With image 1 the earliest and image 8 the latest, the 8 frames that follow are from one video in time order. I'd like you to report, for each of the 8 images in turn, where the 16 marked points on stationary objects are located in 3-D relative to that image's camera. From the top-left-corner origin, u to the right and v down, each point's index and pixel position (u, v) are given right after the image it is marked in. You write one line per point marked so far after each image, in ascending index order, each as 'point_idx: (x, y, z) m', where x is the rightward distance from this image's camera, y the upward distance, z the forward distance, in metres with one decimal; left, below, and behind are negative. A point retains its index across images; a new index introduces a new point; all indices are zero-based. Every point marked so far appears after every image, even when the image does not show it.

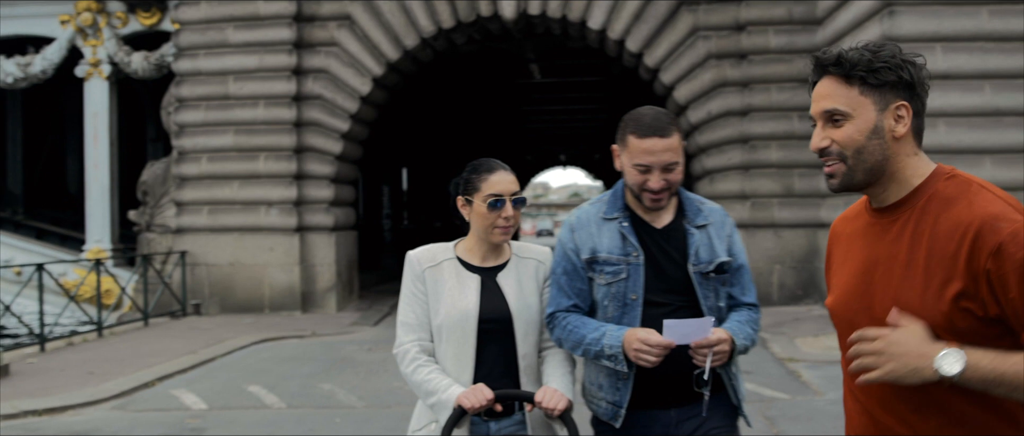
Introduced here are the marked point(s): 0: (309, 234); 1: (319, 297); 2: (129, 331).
0: (-3.2, -0.3, +17.1) m
1: (-3.0, -1.2, +17.1) m
2: (-5.2, -1.5, +14.7) m
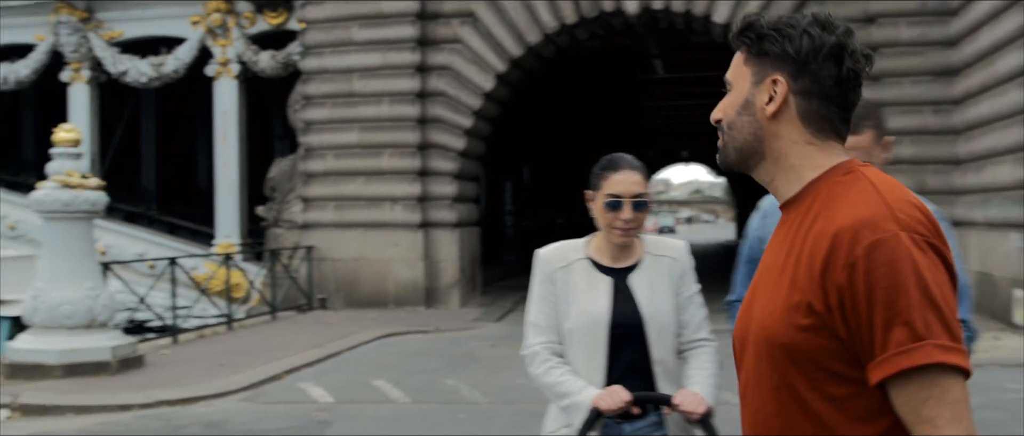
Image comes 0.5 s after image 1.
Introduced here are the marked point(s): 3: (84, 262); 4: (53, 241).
0: (-1.3, -0.2, +17.2) m
1: (-1.1, -1.2, +17.1) m
2: (-3.5, -1.4, +15.0) m
3: (-3.9, -0.4, +9.9) m
4: (-4.3, -0.2, +9.8) m
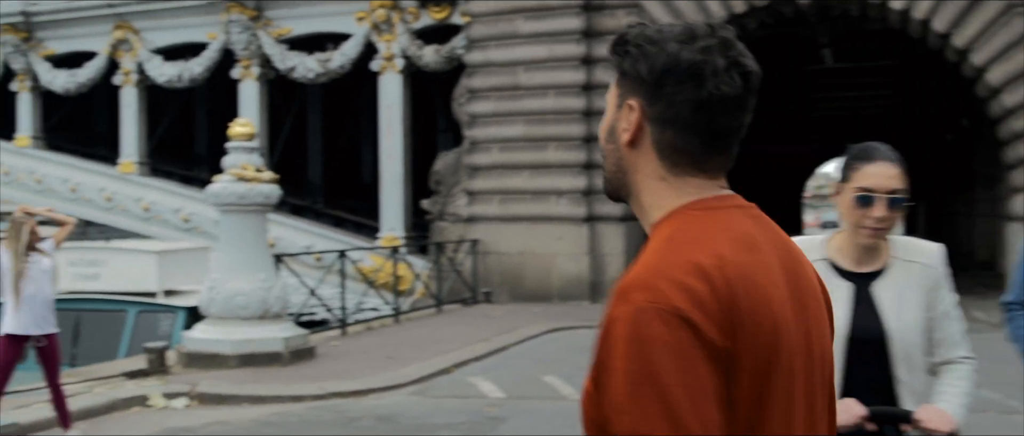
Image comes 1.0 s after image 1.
0: (+1.3, -0.1, +16.9) m
1: (+1.4, -1.1, +16.8) m
2: (-1.2, -1.3, +15.0) m
3: (-2.3, -0.3, +10.0) m
4: (-2.7, -0.2, +9.9) m
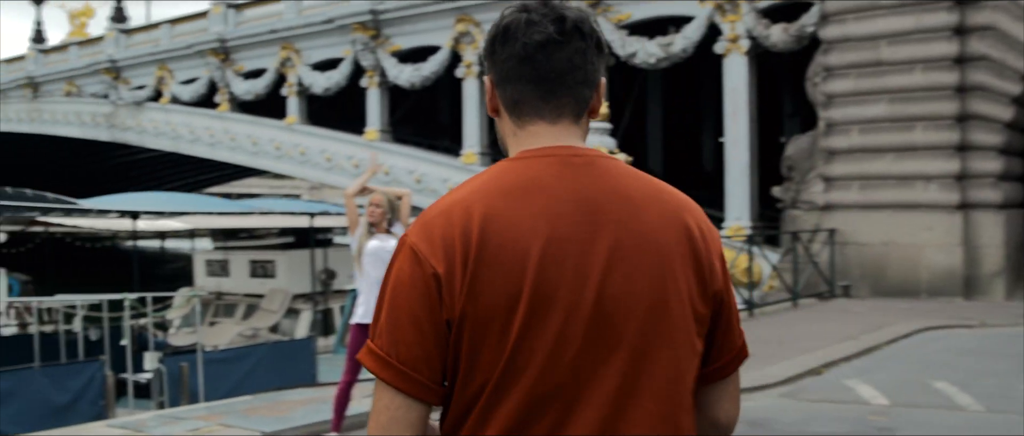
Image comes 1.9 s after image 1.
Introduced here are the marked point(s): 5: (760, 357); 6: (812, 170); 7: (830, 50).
0: (+6.3, +0.1, +14.7) m
1: (+6.4, -0.9, +14.5) m
2: (+3.4, -1.2, +13.6) m
3: (+0.9, -0.2, +9.1) m
4: (+0.5, 0.0, +9.1) m
5: (+2.1, -1.2, +9.4) m
6: (+4.4, +0.7, +16.0) m
7: (+4.6, +2.5, +15.9) m
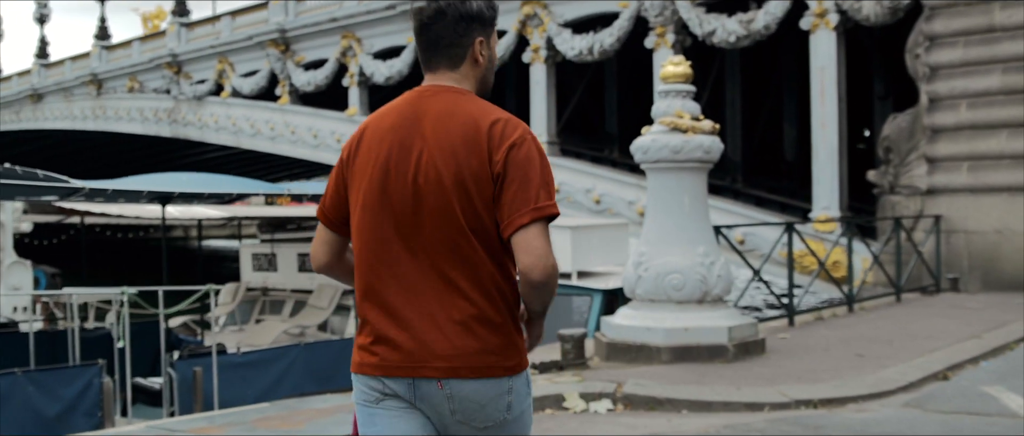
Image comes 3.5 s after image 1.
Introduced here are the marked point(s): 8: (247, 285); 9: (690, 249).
0: (+7.1, +0.3, +13.0) m
1: (+7.2, -0.7, +12.8) m
2: (+4.1, -1.0, +12.1) m
3: (+1.4, 0.0, +7.8) m
4: (+1.0, +0.2, +7.8) m
5: (+2.6, -1.0, +8.0) m
6: (+5.3, +0.9, +14.5) m
7: (+5.5, +2.7, +14.3) m
8: (-3.8, -0.9, +15.3) m
9: (+1.3, -0.2, +7.7) m
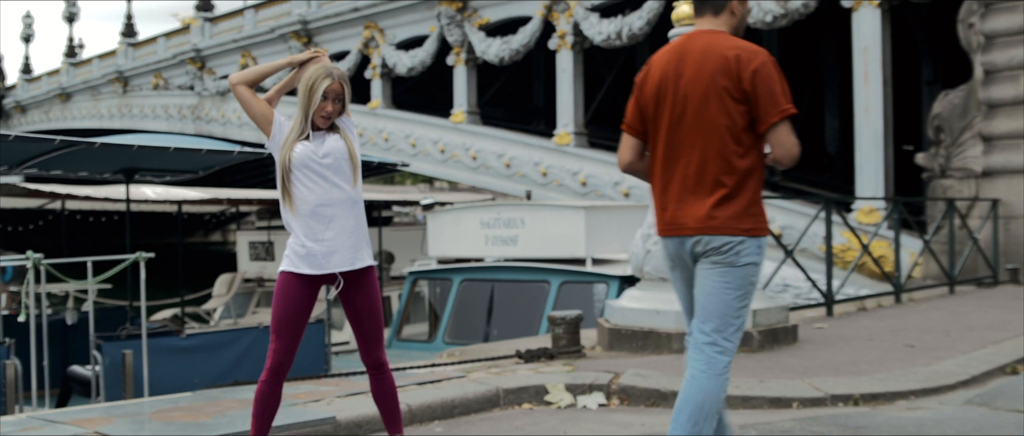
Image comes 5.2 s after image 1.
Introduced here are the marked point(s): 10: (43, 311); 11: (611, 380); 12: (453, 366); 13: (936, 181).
0: (+7.2, +0.5, +11.6) m
1: (+7.3, -0.5, +11.5) m
2: (+4.2, -0.8, +10.8) m
3: (+1.3, +0.2, +6.6) m
4: (+0.9, +0.4, +6.7) m
5: (+2.6, -0.8, +6.8) m
6: (+5.5, +1.1, +13.2) m
7: (+5.7, +2.9, +13.0) m
8: (-3.5, -0.8, +14.4) m
9: (+1.2, 0.0, +6.5) m
10: (-3.5, -0.7, +8.1) m
11: (+0.5, -0.8, +5.4) m
12: (-0.3, -0.8, +5.8) m
13: (+5.2, +0.5, +13.4) m
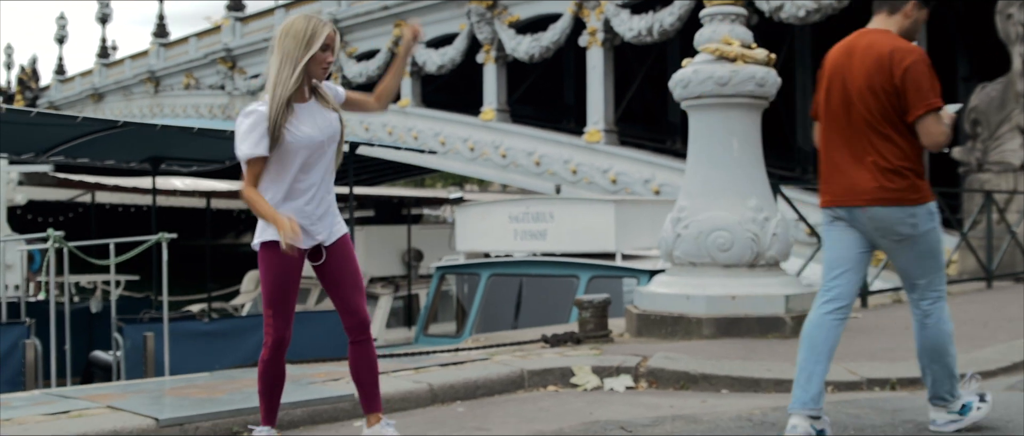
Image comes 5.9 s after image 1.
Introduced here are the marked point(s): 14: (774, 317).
0: (+7.5, +0.5, +11.3) m
1: (+7.6, -0.4, +11.1) m
2: (+4.5, -0.7, +10.6) m
3: (+1.4, +0.3, +6.5) m
4: (+1.1, +0.5, +6.5) m
5: (+2.7, -0.7, +6.6) m
6: (+5.8, +1.1, +12.9) m
7: (+6.0, +3.0, +12.7) m
8: (-3.2, -0.7, +14.3) m
9: (+1.3, +0.1, +6.4) m
10: (-3.3, -0.6, +8.1) m
11: (+0.6, -0.7, +5.2) m
12: (-0.2, -0.7, +5.7) m
13: (+5.6, +0.5, +13.1) m
14: (+1.5, -0.6, +6.1) m
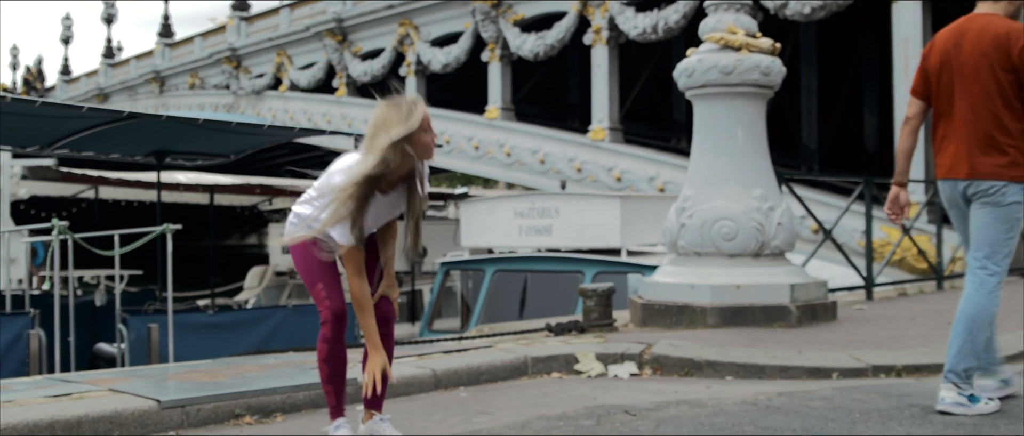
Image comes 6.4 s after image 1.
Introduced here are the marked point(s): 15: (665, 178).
0: (+7.6, +0.6, +11.2) m
1: (+7.7, -0.4, +11.1) m
2: (+4.5, -0.7, +10.5) m
3: (+1.5, +0.4, +6.5) m
4: (+1.1, +0.5, +6.5) m
5: (+2.8, -0.7, +6.6) m
6: (+5.9, +1.2, +12.8) m
7: (+6.1, +3.0, +12.7) m
8: (-3.1, -0.6, +14.3) m
9: (+1.4, +0.2, +6.4) m
10: (-3.3, -0.5, +8.1) m
11: (+0.6, -0.6, +5.2) m
12: (-0.2, -0.6, +5.7) m
13: (+5.6, +0.6, +13.1) m
14: (+1.5, -0.5, +6.1) m
15: (+2.6, +0.7, +18.8) m
